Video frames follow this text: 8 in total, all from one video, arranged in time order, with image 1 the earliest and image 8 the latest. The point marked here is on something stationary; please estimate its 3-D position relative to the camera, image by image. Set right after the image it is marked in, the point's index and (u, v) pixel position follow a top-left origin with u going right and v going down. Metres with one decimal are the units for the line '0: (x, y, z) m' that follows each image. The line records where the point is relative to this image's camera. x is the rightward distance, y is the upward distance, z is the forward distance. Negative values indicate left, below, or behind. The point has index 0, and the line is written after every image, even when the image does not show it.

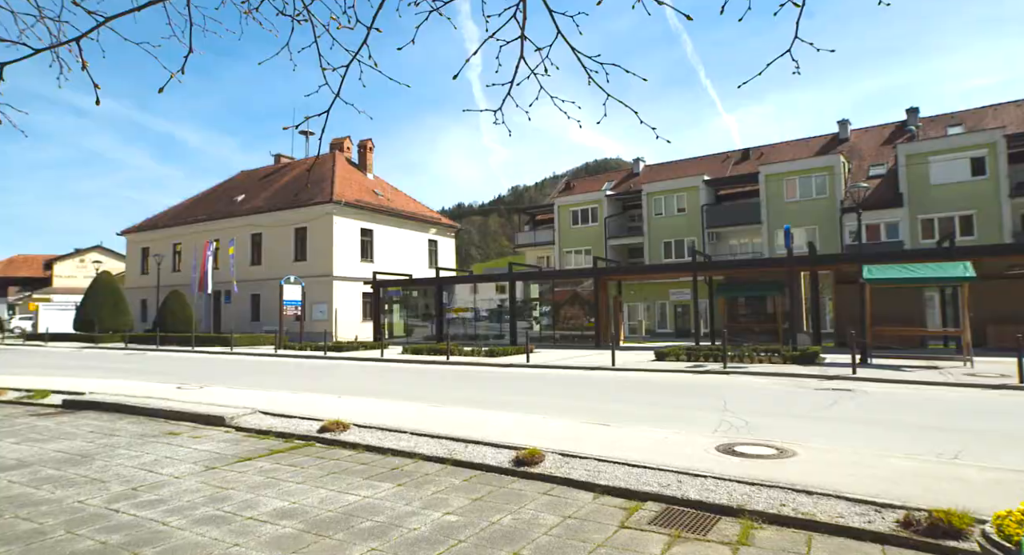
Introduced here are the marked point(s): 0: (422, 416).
0: (-1.2, -1.9, +8.6) m
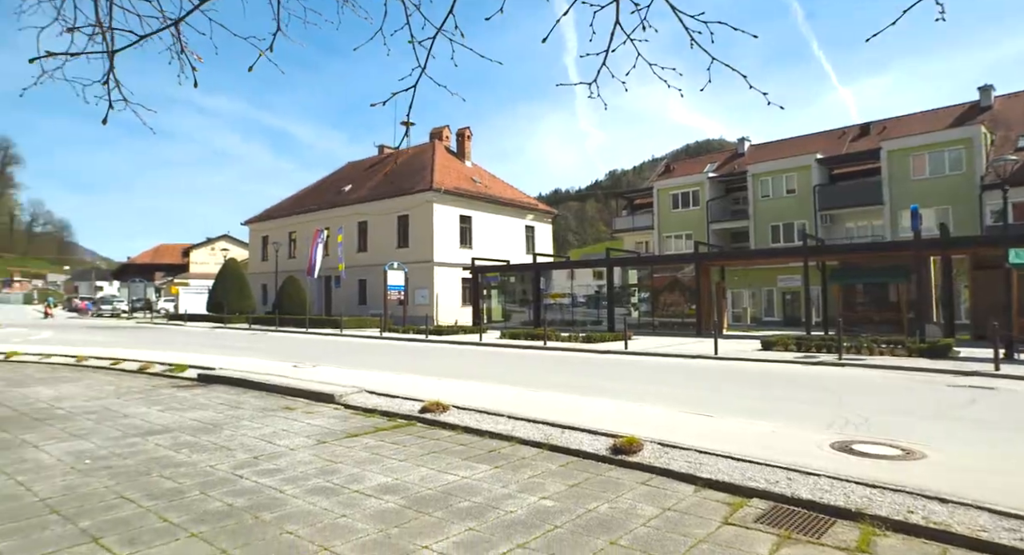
0: (+0.1, -1.7, +8.7) m
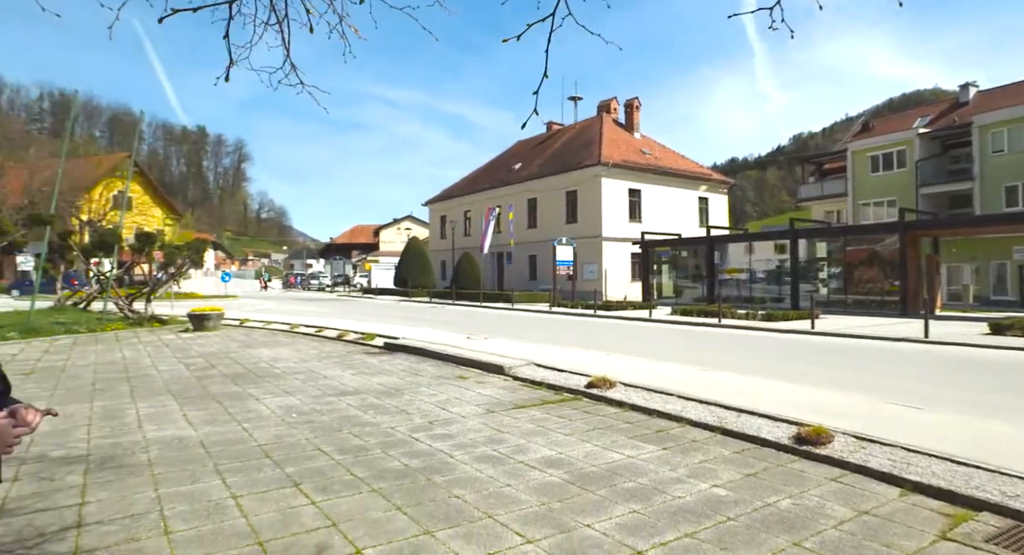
0: (+2.3, -1.3, +8.3) m
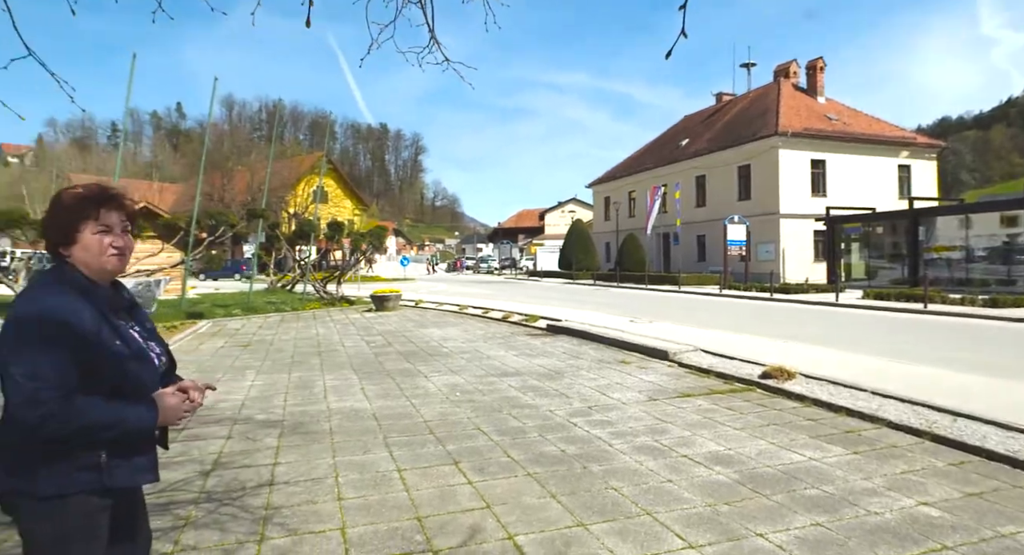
0: (+4.3, -1.1, +7.3) m
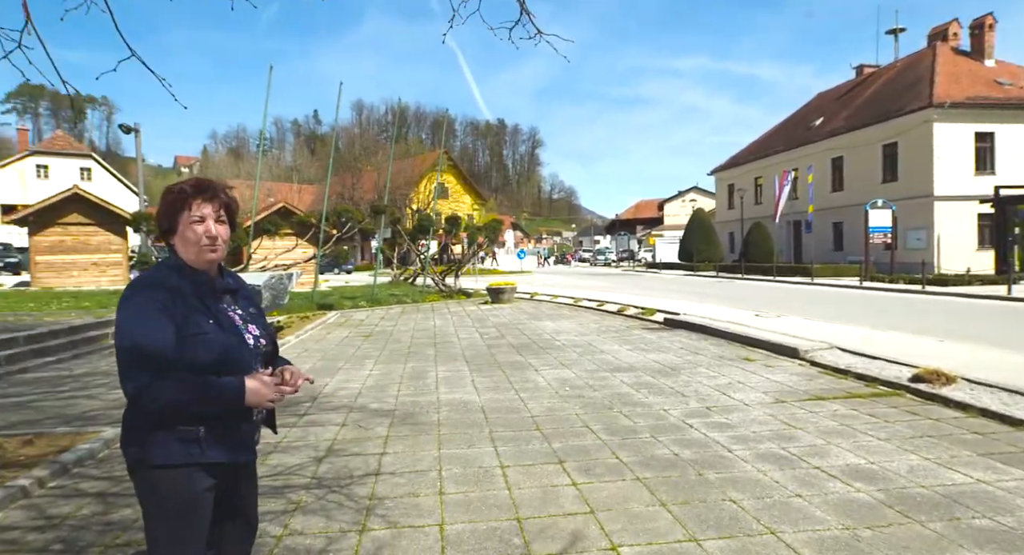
0: (+5.4, -1.0, +6.2) m
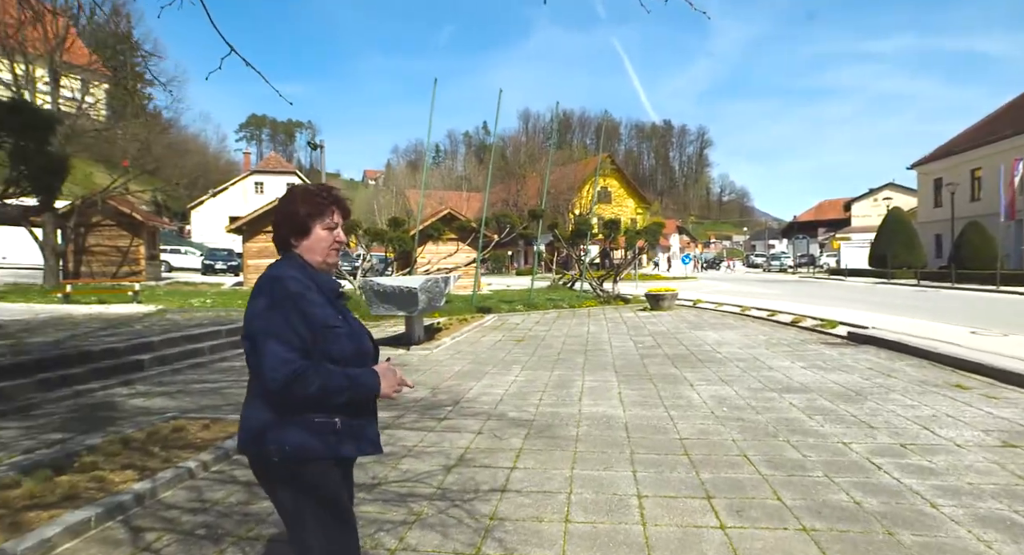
0: (+6.6, -1.1, +4.2) m
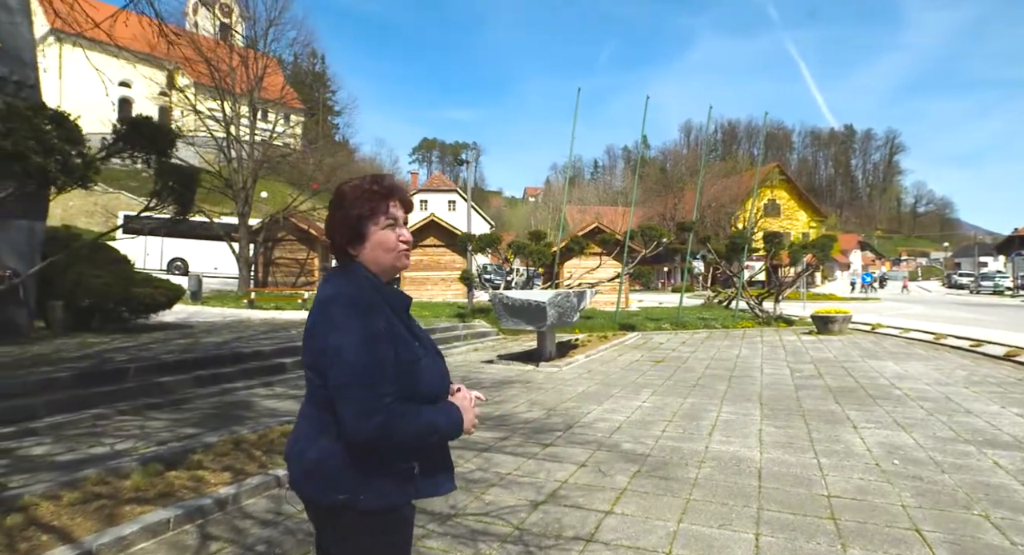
0: (+6.8, -1.2, +1.8) m
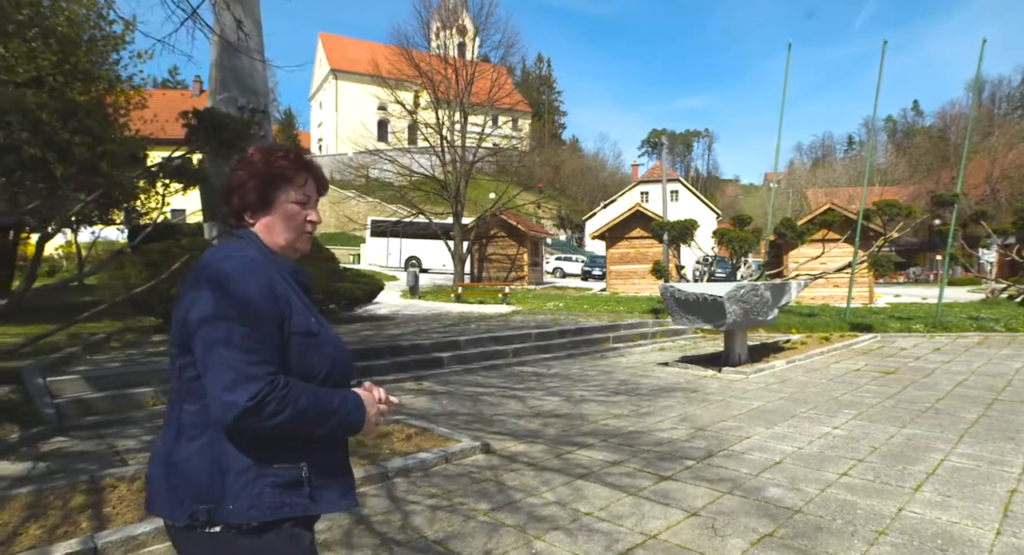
0: (+5.7, -1.0, -1.7) m
